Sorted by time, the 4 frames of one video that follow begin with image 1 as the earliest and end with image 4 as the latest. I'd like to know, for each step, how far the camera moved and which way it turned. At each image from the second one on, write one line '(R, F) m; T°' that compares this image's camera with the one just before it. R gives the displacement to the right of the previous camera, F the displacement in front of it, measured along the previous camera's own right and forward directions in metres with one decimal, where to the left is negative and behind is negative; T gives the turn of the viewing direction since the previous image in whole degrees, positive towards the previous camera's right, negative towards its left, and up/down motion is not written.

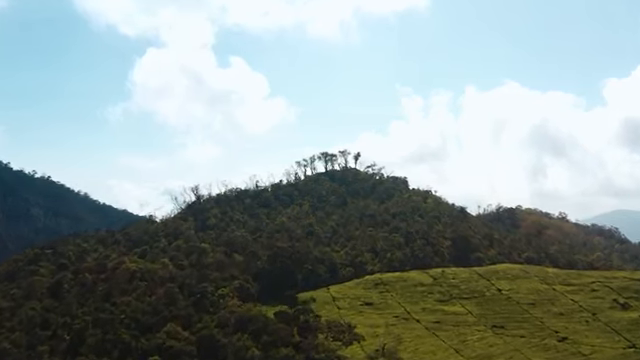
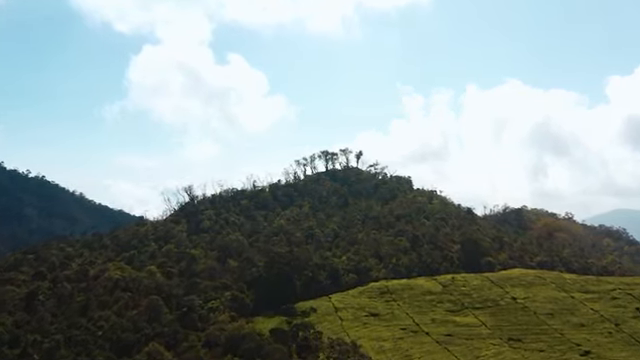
(-0.1, +7.1) m; 0°
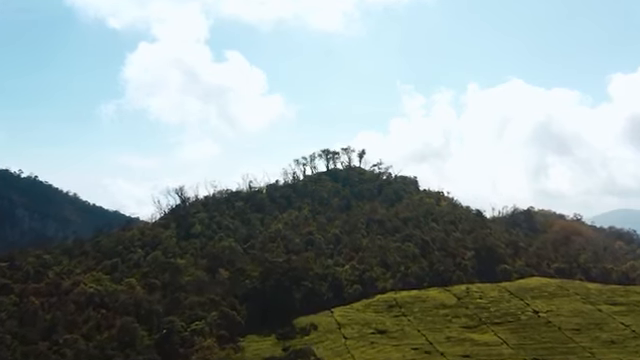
(-0.1, +8.8) m; 0°
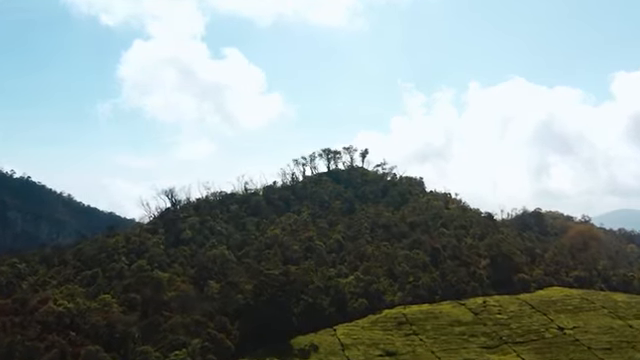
(-0.1, +8.3) m; 0°
